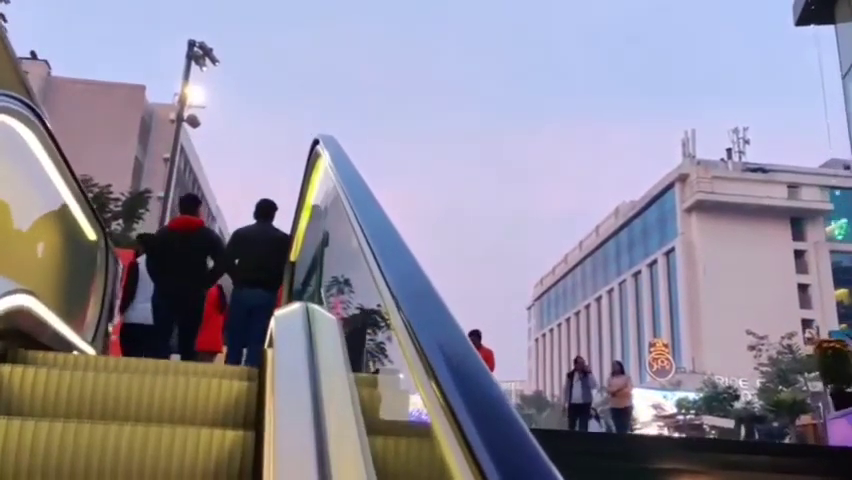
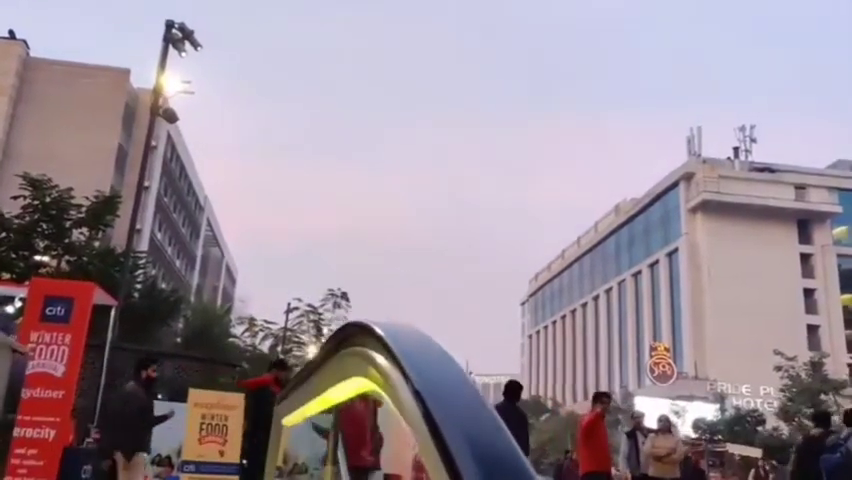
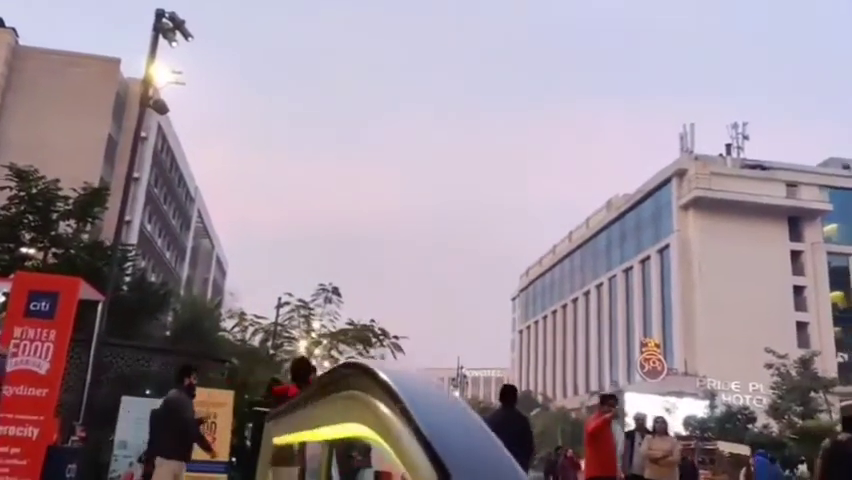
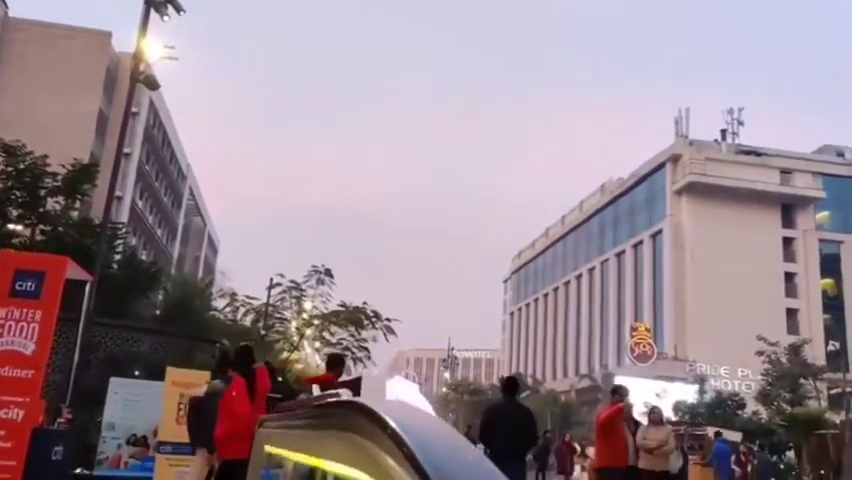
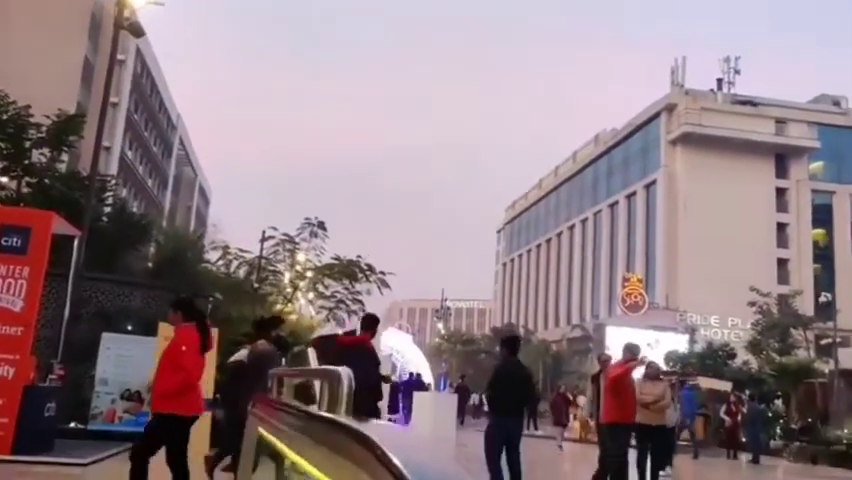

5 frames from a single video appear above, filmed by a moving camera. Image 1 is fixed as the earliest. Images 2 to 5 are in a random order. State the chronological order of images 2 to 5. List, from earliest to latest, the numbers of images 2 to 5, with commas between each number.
2, 3, 4, 5
